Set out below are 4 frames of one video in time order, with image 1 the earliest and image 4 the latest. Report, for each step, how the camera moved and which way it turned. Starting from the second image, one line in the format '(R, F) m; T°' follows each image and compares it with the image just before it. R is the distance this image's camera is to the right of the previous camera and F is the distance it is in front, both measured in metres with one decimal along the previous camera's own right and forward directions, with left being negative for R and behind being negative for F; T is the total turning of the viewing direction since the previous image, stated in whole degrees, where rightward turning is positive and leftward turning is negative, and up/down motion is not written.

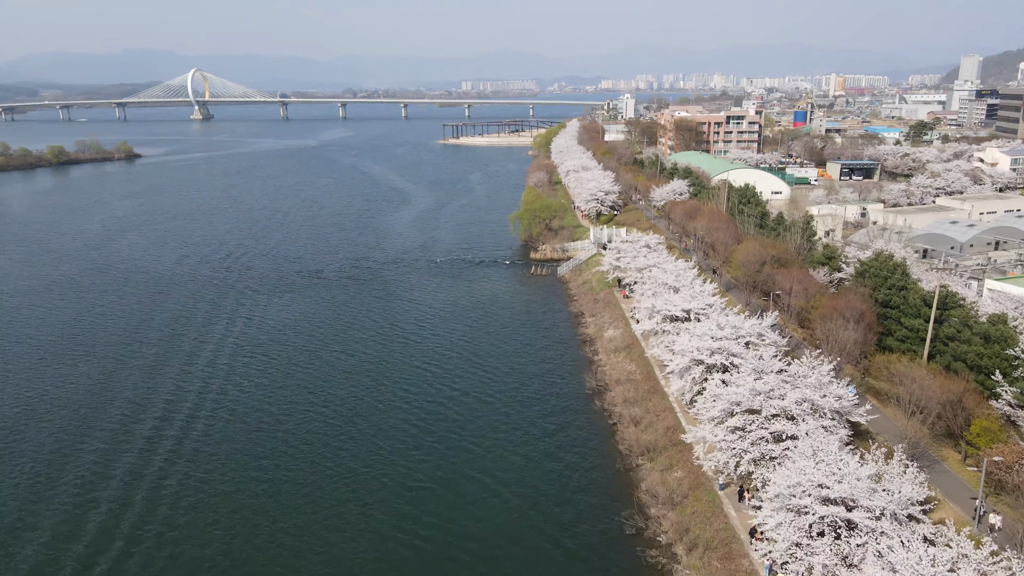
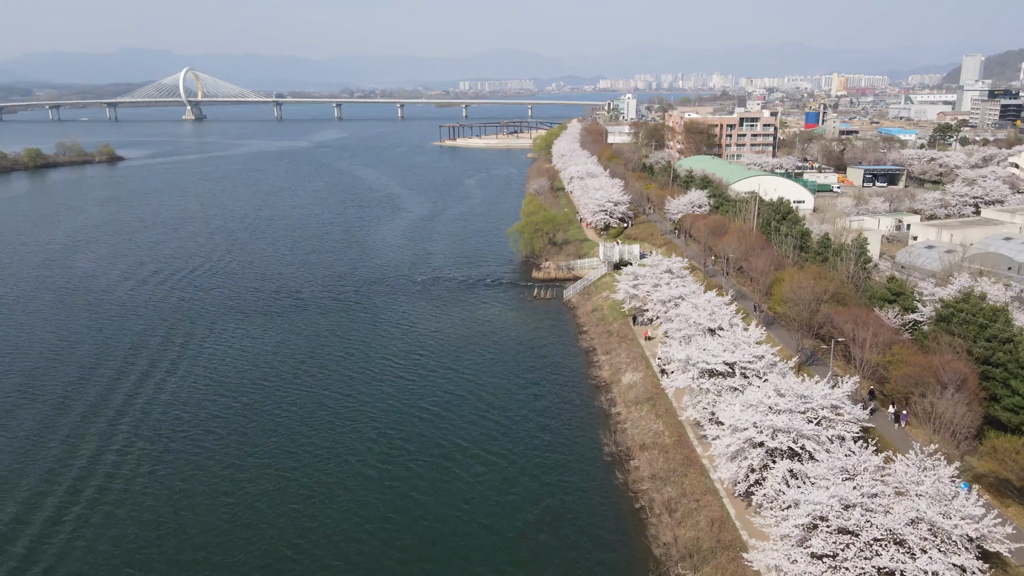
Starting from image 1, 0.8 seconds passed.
(0.0, +2.5) m; 0°
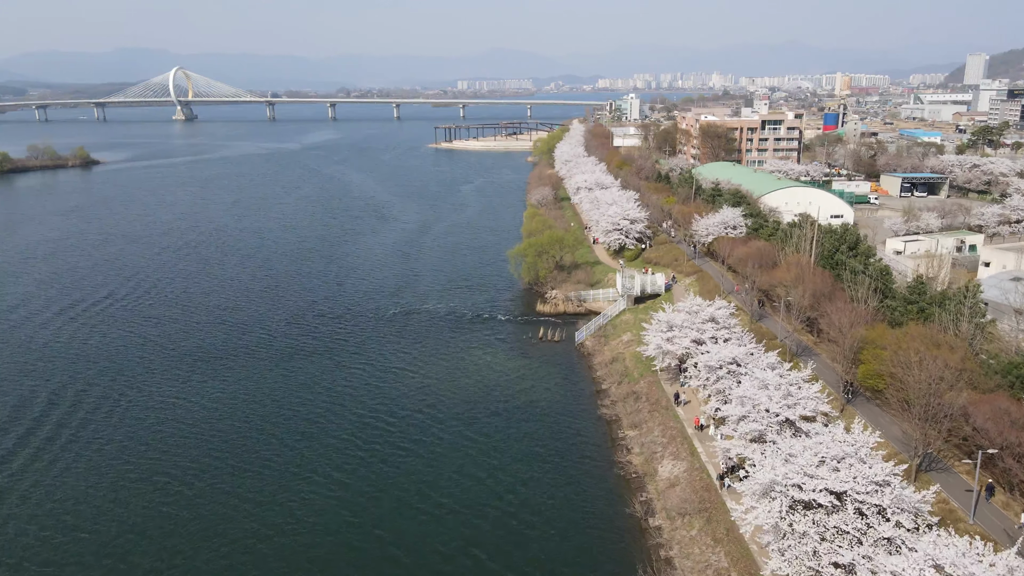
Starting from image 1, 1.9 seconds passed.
(-0.1, +3.3) m; 0°
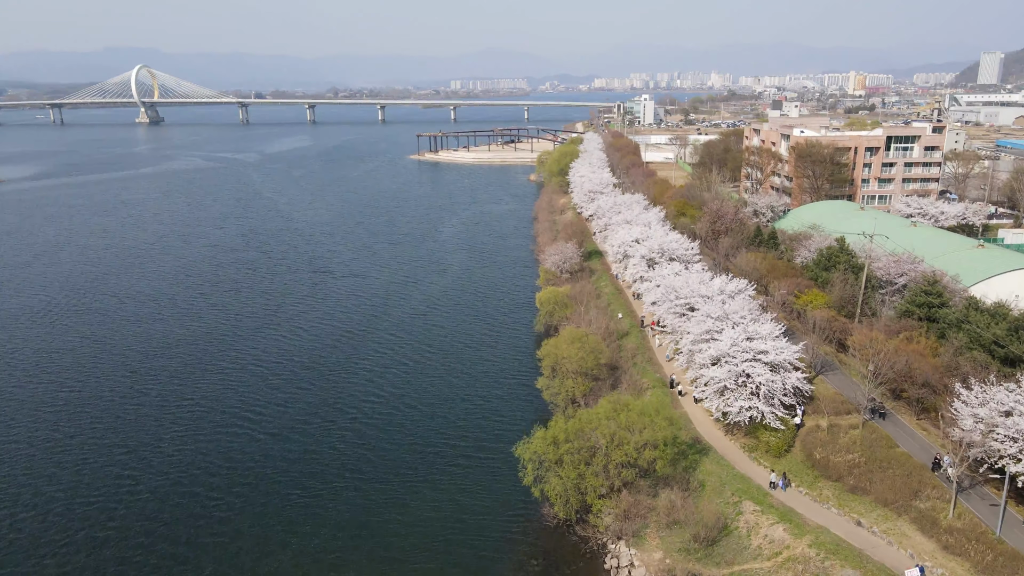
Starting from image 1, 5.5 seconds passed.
(-0.2, +11.1) m; 0°
